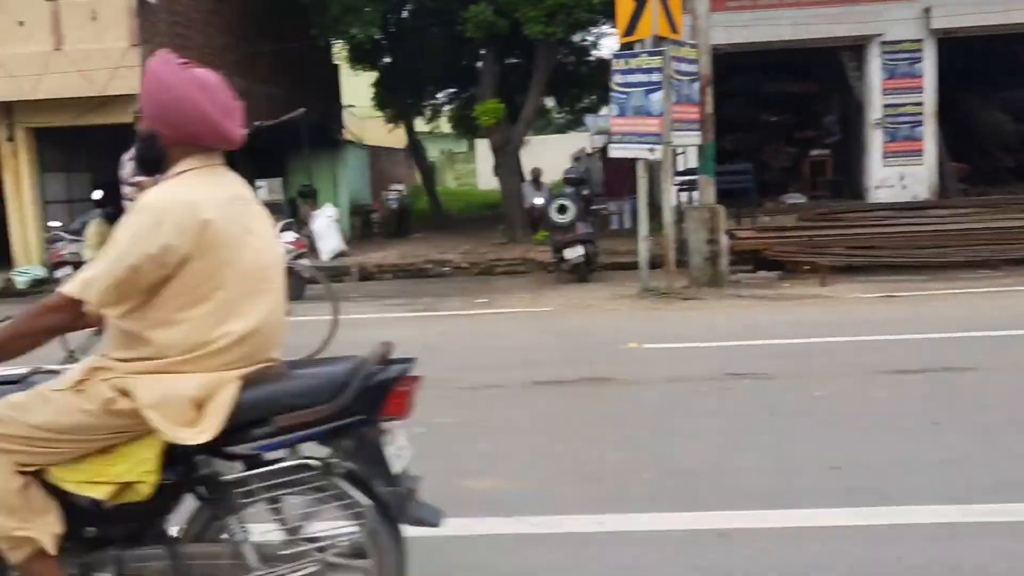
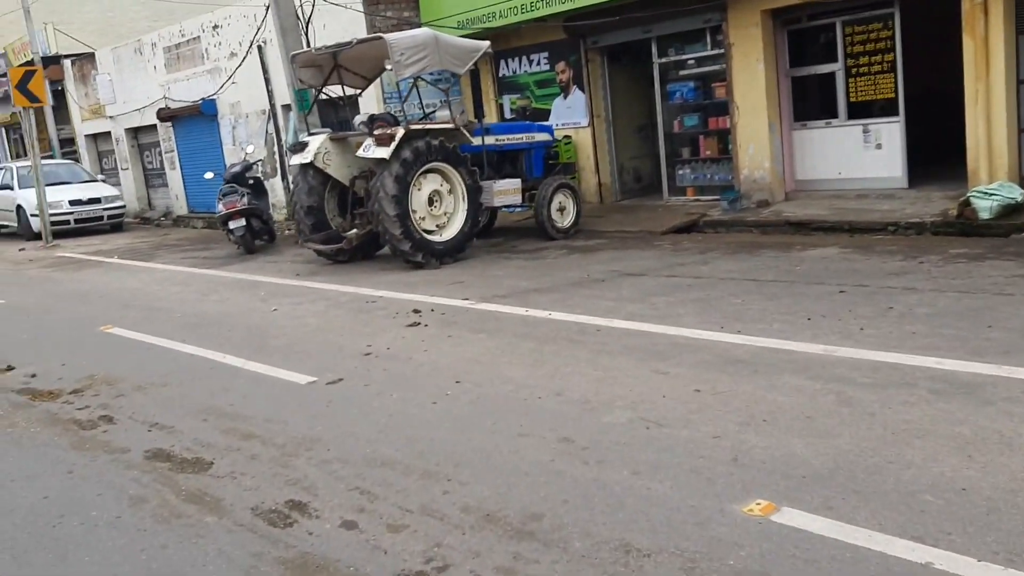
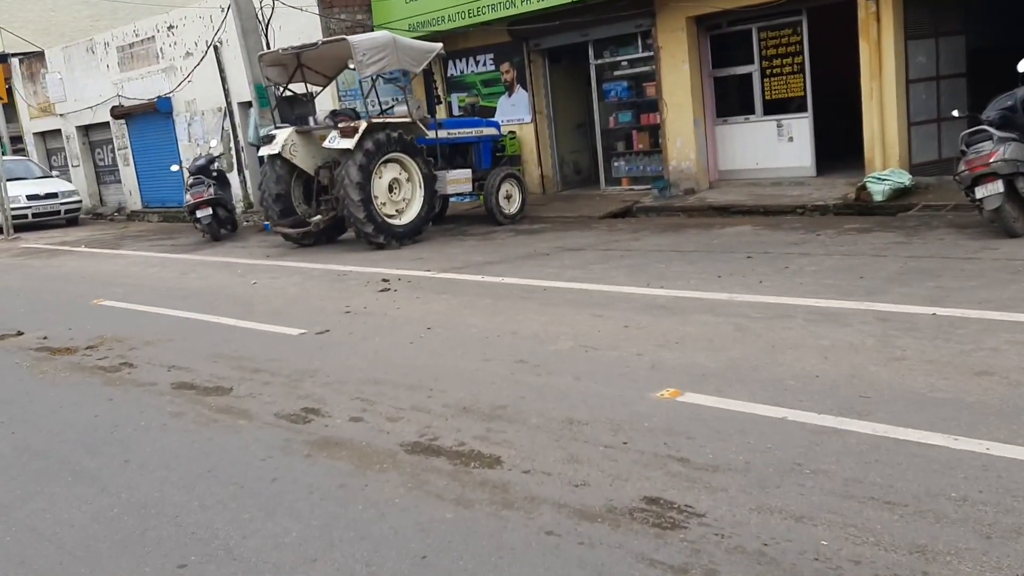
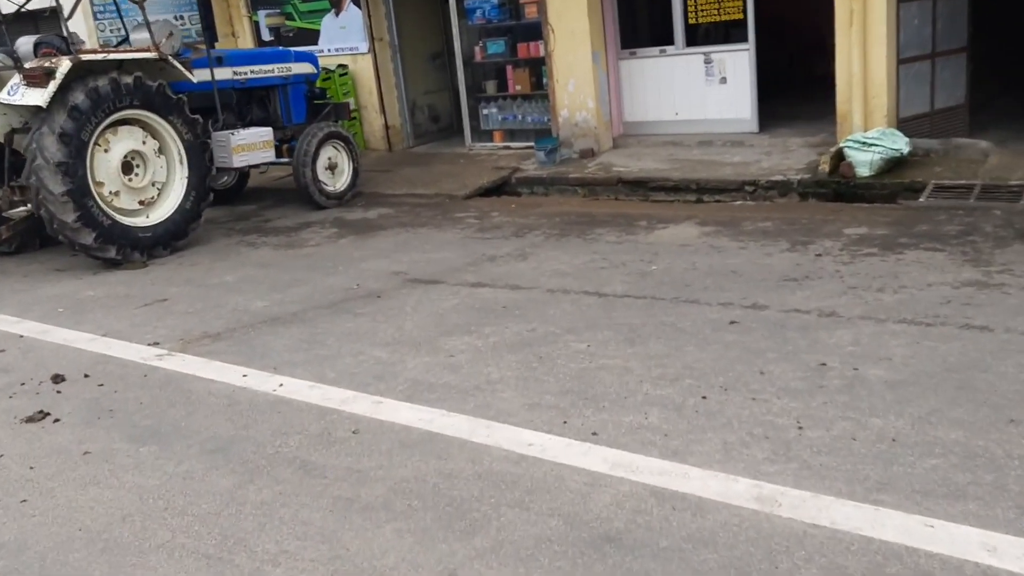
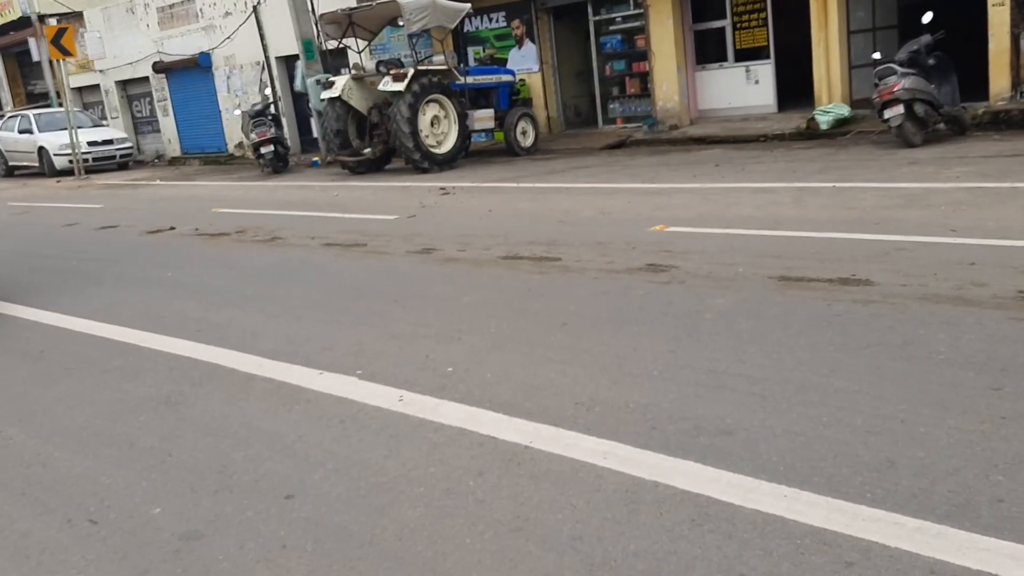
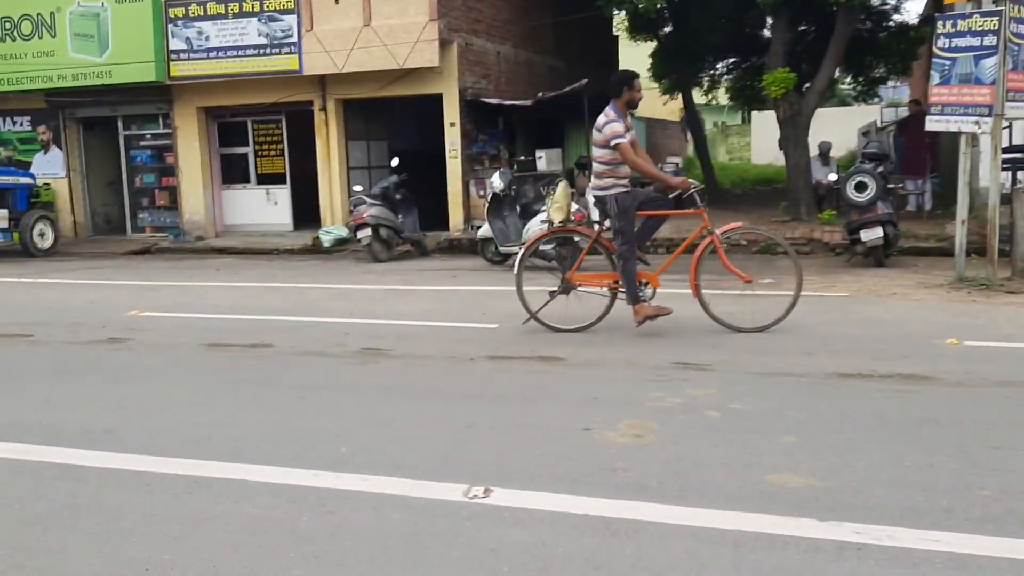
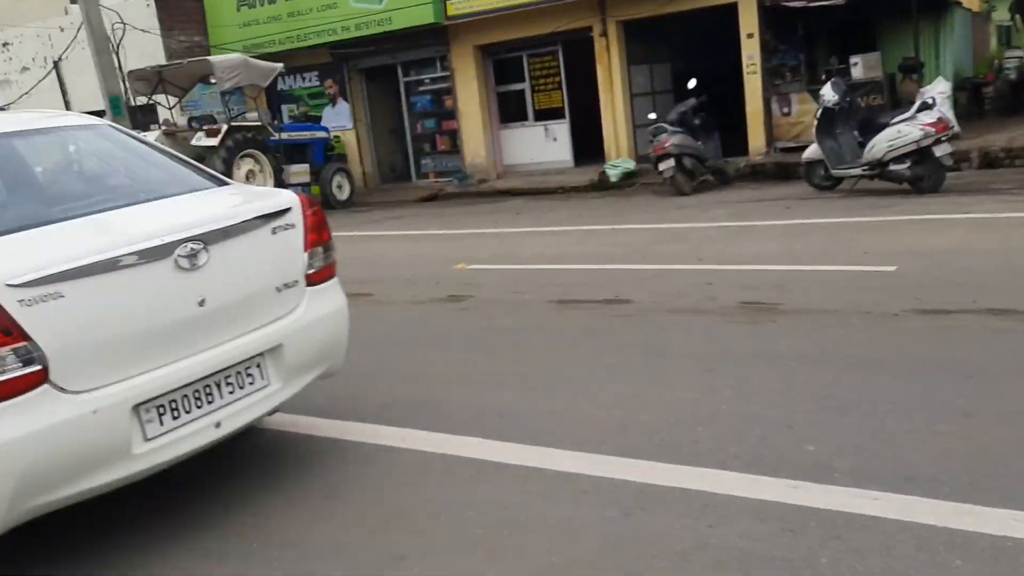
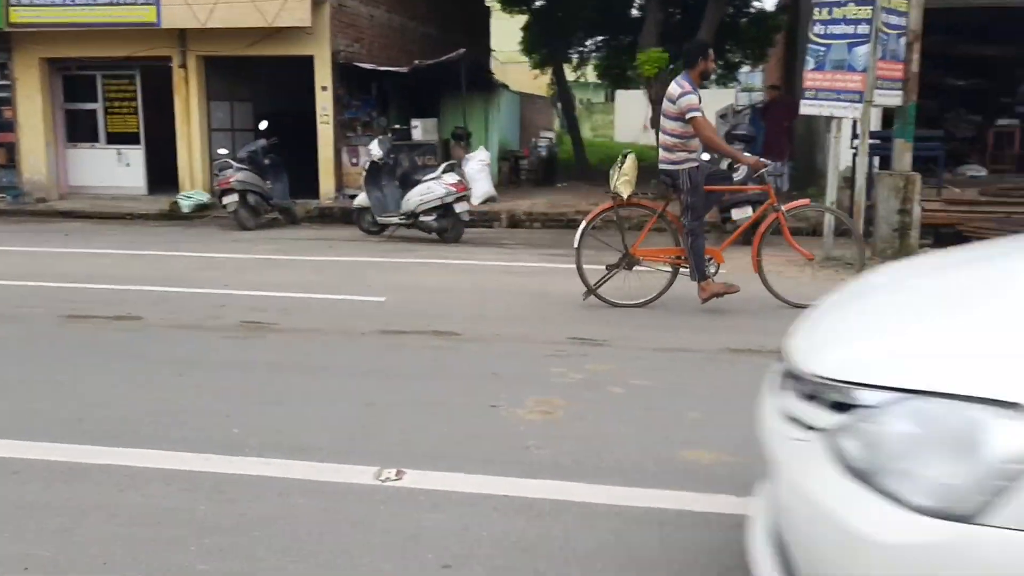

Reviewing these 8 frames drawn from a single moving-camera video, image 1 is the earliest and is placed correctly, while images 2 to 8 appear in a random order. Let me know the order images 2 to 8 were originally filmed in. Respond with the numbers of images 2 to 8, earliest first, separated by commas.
6, 8, 7, 5, 3, 2, 4
